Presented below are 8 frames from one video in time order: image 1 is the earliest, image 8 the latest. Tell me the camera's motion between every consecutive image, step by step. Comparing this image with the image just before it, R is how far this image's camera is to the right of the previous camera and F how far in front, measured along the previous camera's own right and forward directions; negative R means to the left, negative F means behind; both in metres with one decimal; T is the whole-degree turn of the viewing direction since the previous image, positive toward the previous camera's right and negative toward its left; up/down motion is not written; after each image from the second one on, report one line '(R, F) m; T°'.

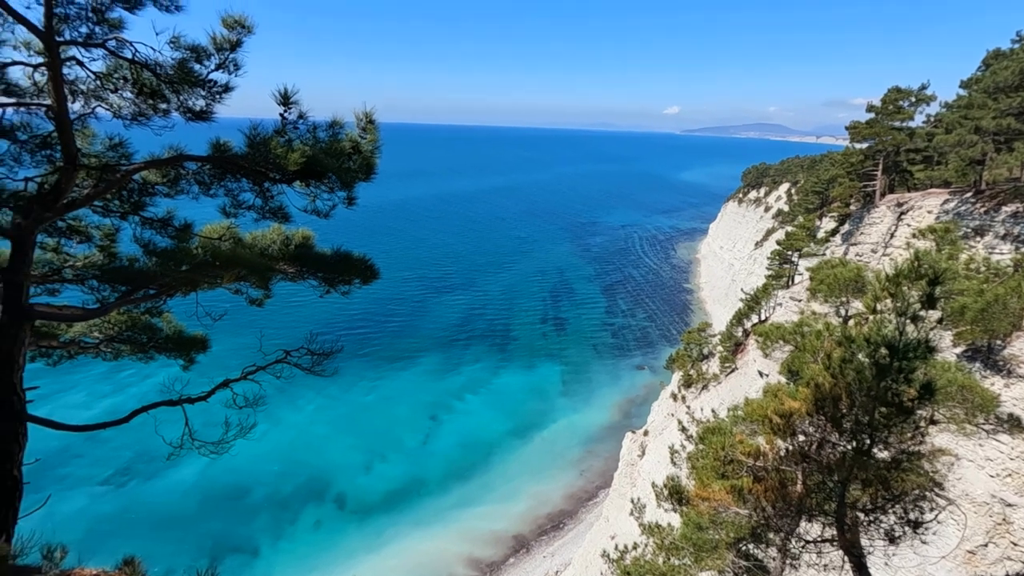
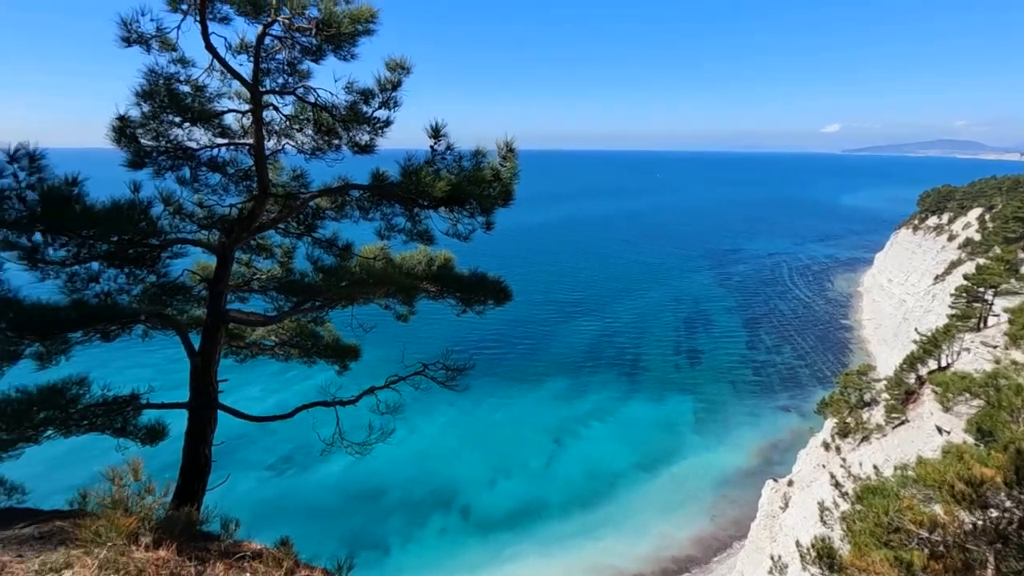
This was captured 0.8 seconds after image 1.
(0.0, 0.0) m; -14°
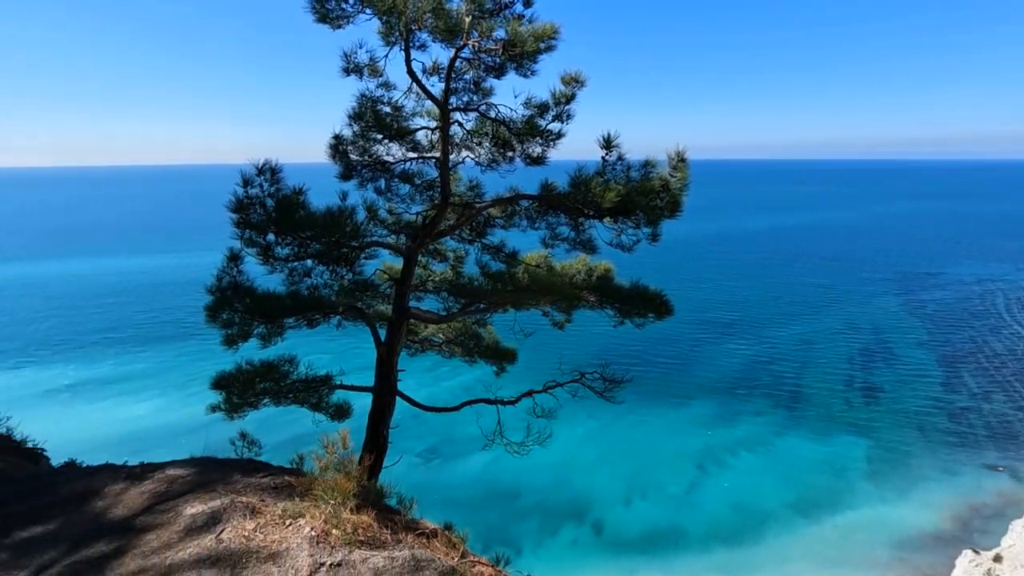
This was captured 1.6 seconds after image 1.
(-0.2, -0.1) m; -15°
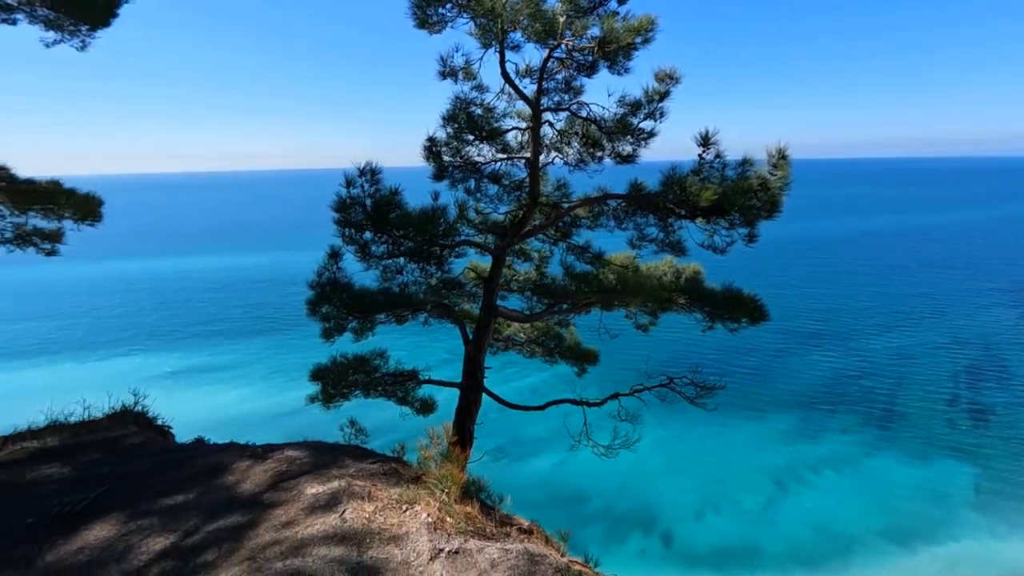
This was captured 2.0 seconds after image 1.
(-0.2, 0.0) m; -7°
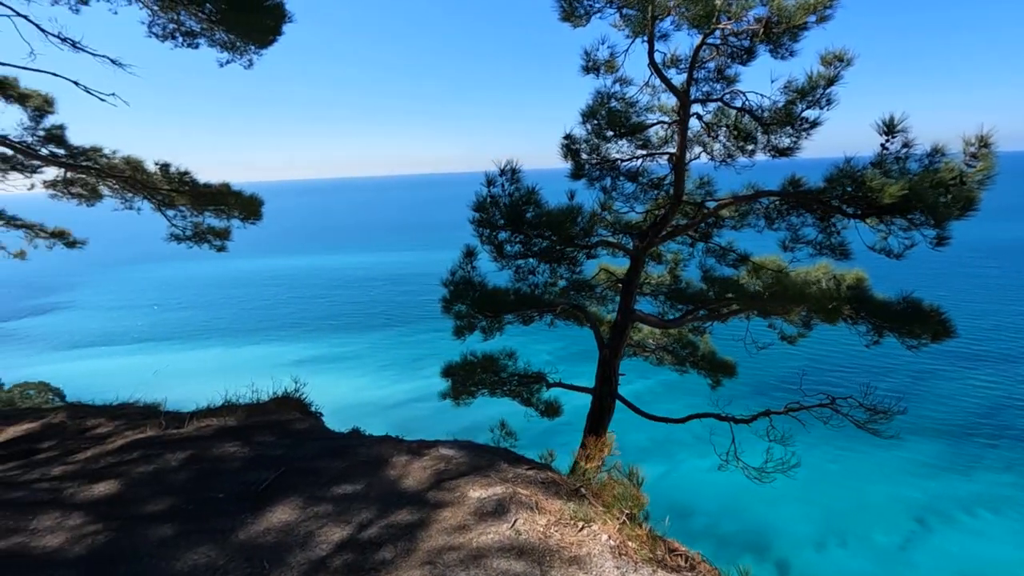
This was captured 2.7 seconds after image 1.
(-0.4, +0.2) m; -11°
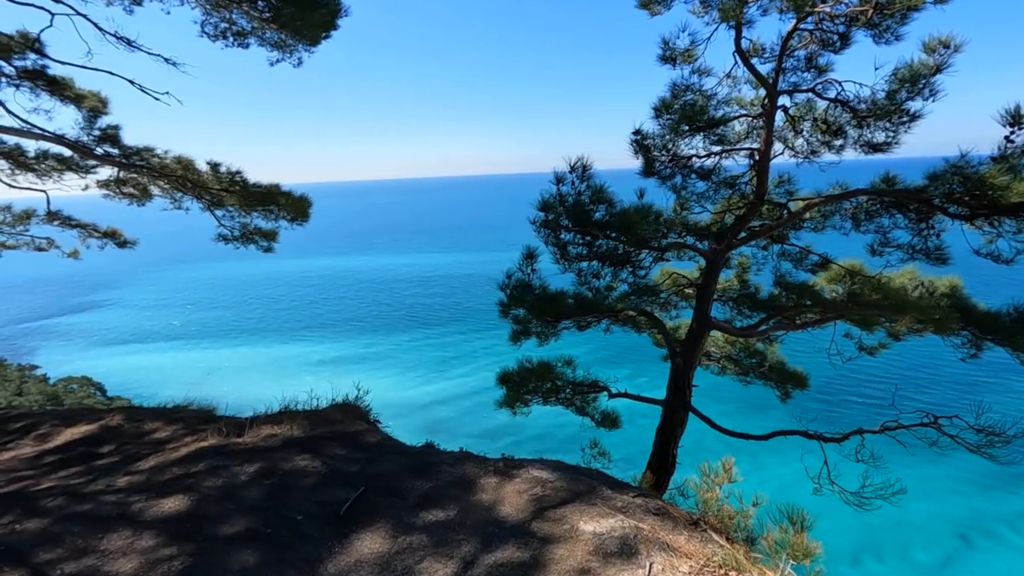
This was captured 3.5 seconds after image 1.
(-0.4, +0.3) m; -3°
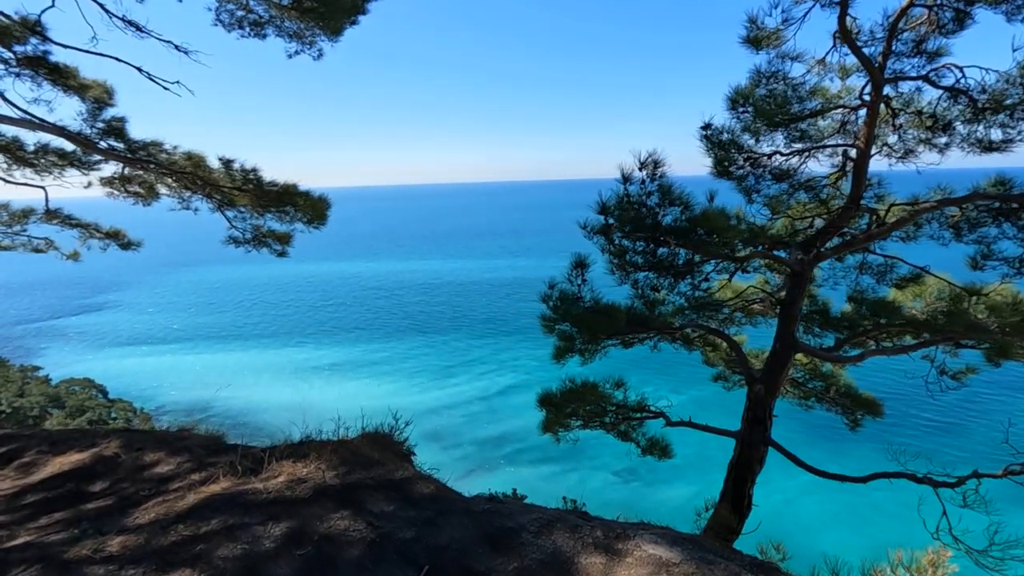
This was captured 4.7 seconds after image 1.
(-0.5, +0.7) m; 0°
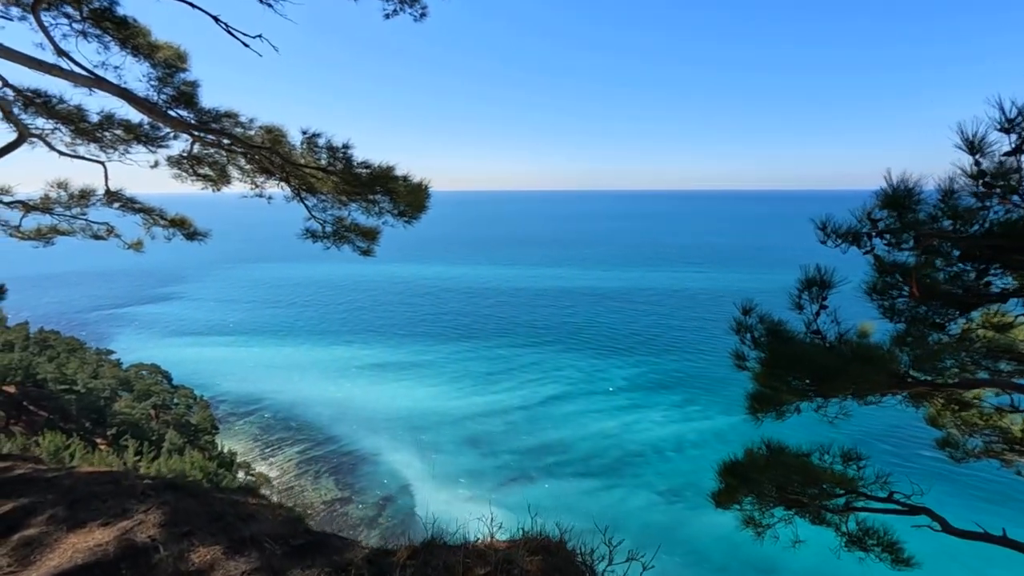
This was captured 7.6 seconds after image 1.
(-1.1, +1.6) m; -5°
